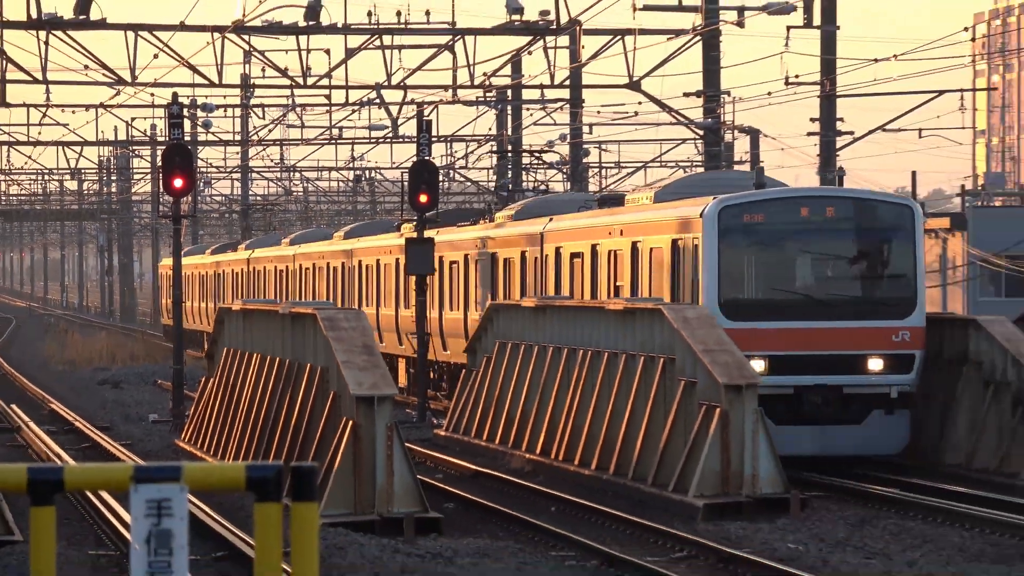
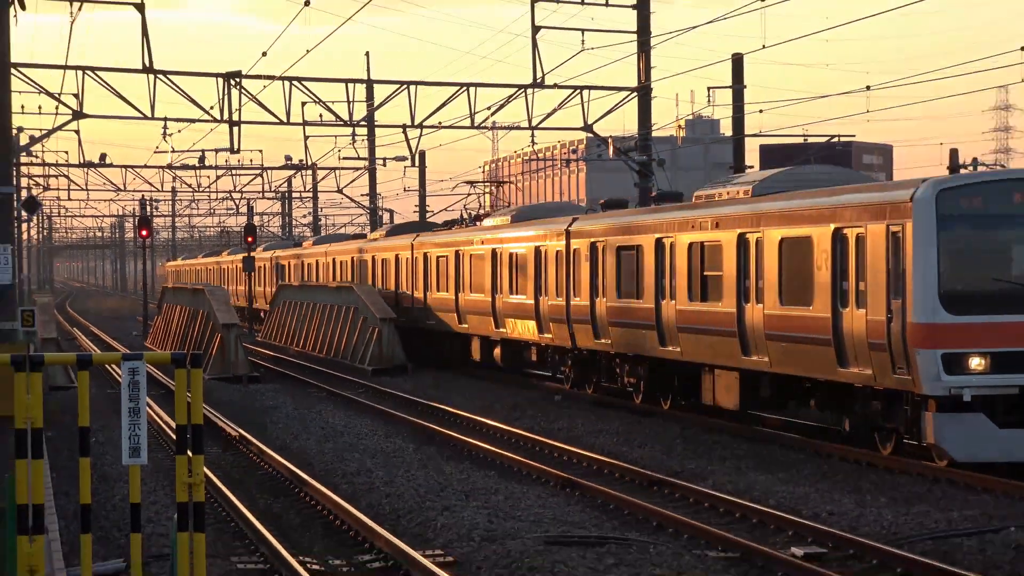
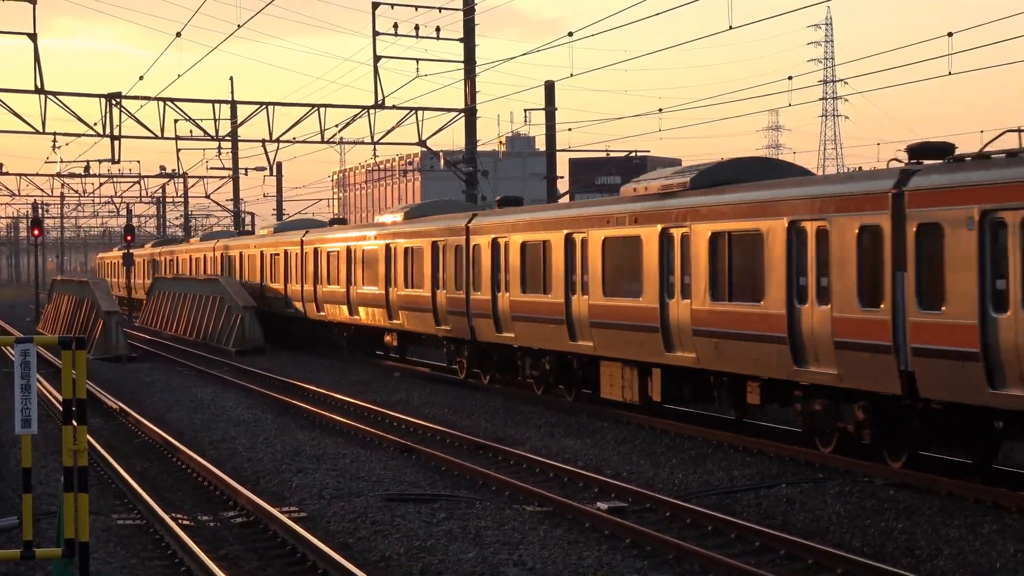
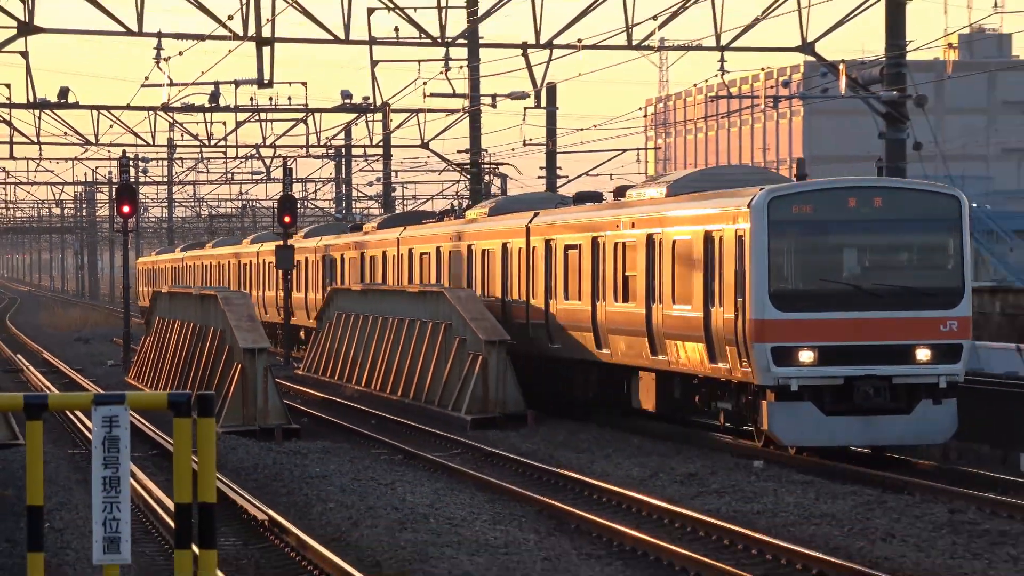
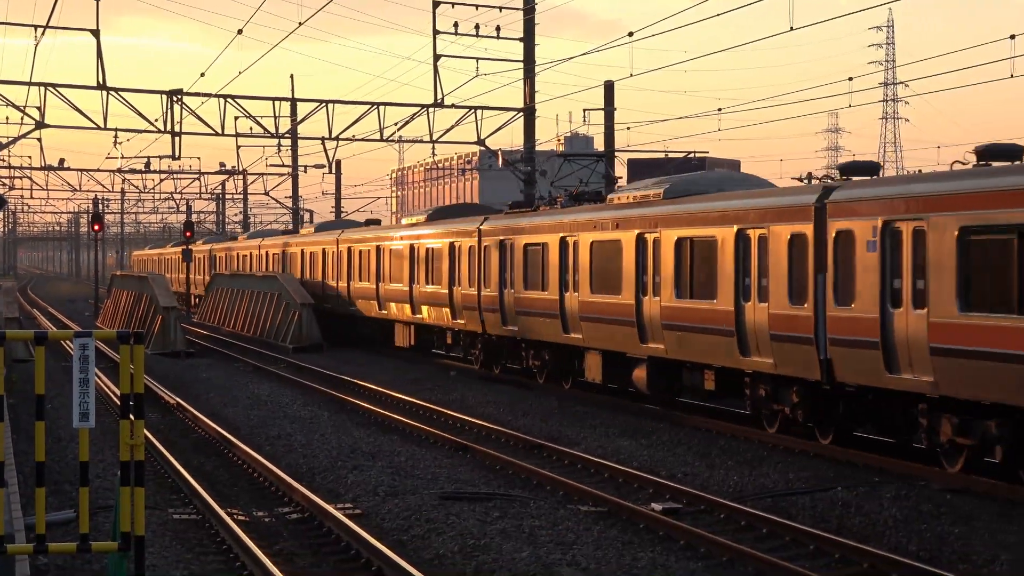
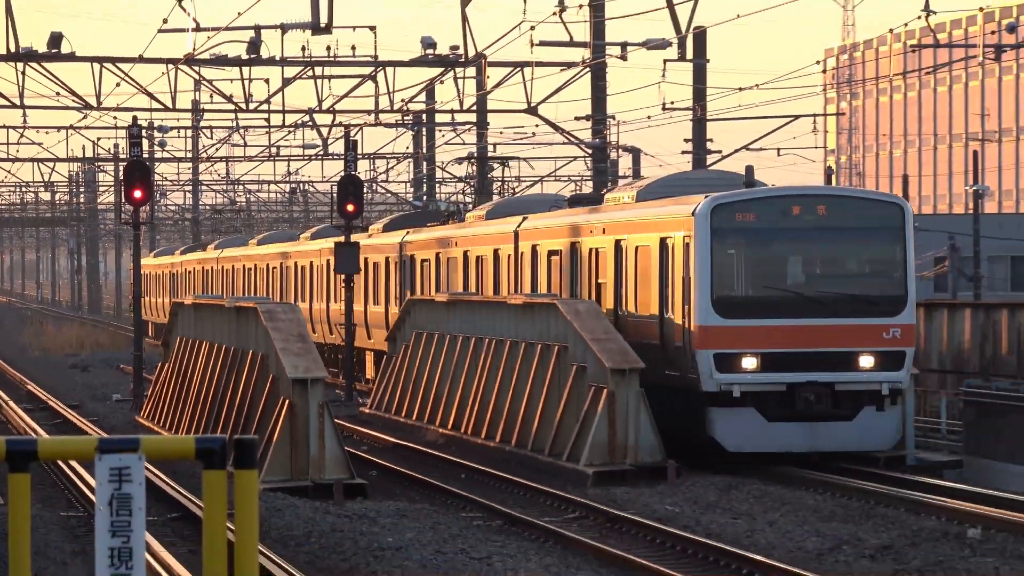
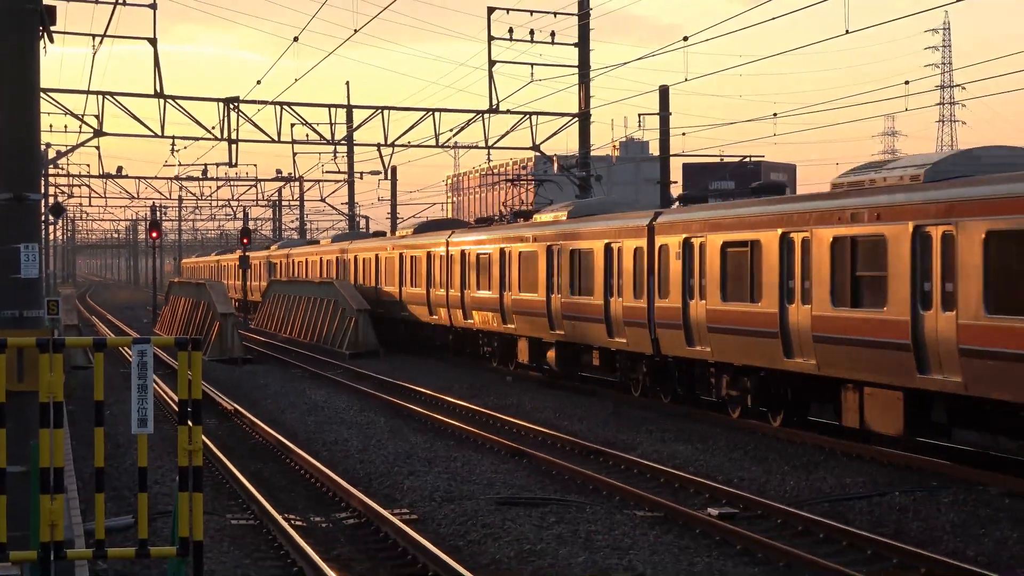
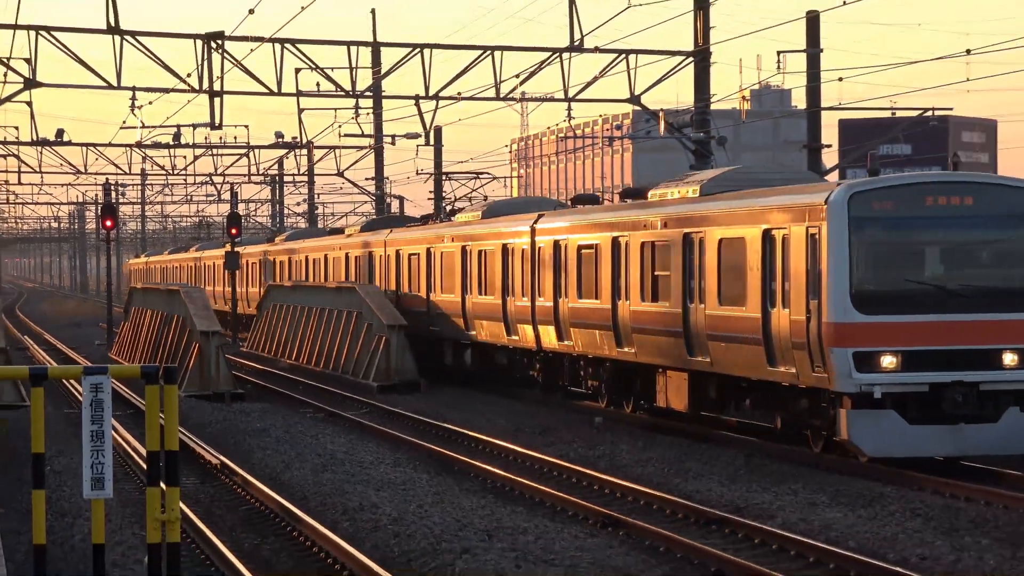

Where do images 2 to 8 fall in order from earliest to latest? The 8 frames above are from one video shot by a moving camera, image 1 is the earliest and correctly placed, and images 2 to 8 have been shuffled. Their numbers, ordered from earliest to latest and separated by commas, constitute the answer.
6, 4, 8, 2, 7, 5, 3
